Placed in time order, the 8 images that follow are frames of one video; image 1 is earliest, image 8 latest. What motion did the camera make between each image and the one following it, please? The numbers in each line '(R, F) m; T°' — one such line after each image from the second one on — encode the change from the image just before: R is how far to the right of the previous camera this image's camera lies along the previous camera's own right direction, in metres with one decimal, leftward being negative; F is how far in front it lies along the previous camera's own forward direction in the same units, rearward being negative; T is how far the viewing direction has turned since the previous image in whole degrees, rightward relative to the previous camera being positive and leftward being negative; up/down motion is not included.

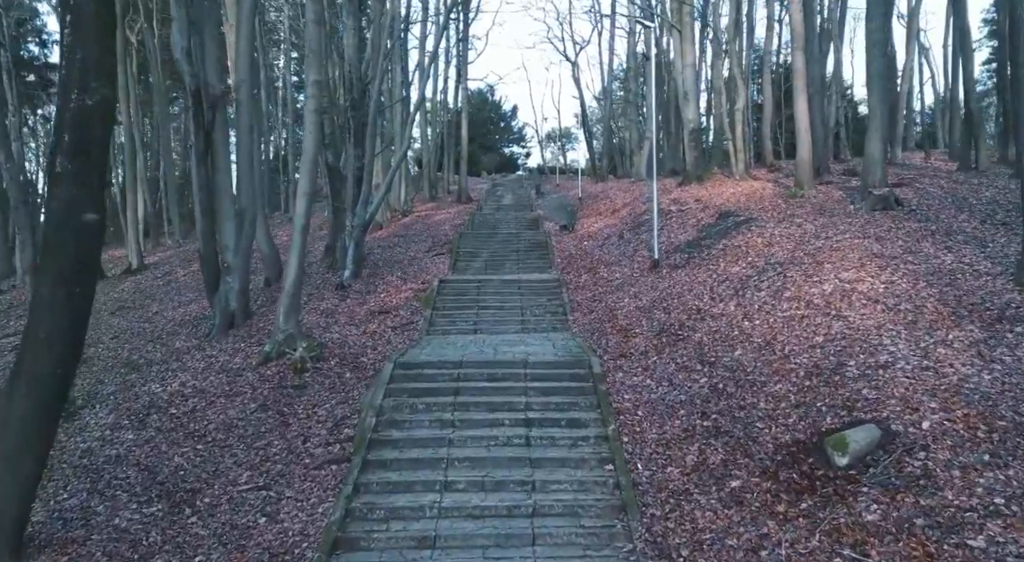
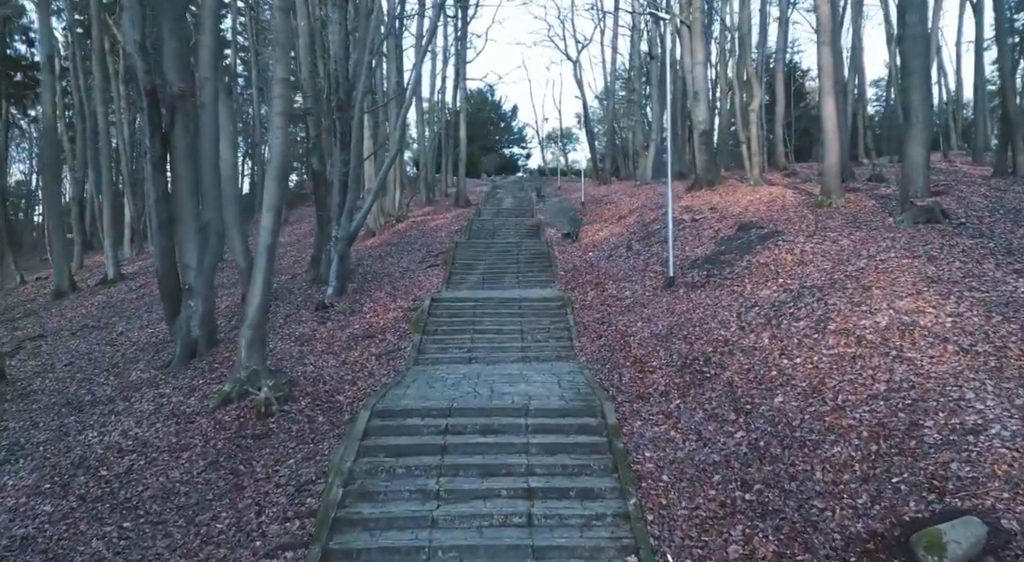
(0.0, +1.7) m; 0°
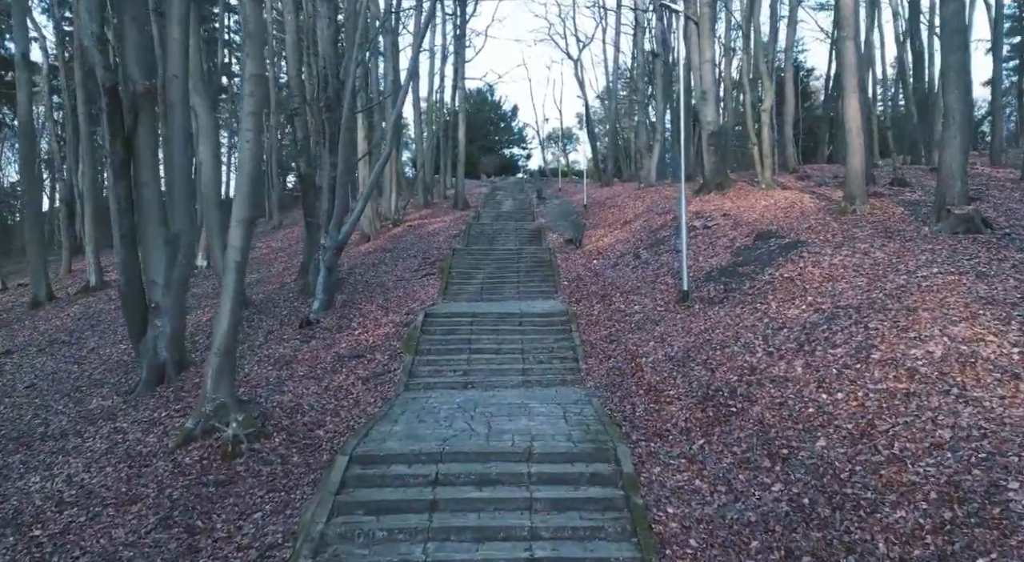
(0.0, +1.2) m; 0°
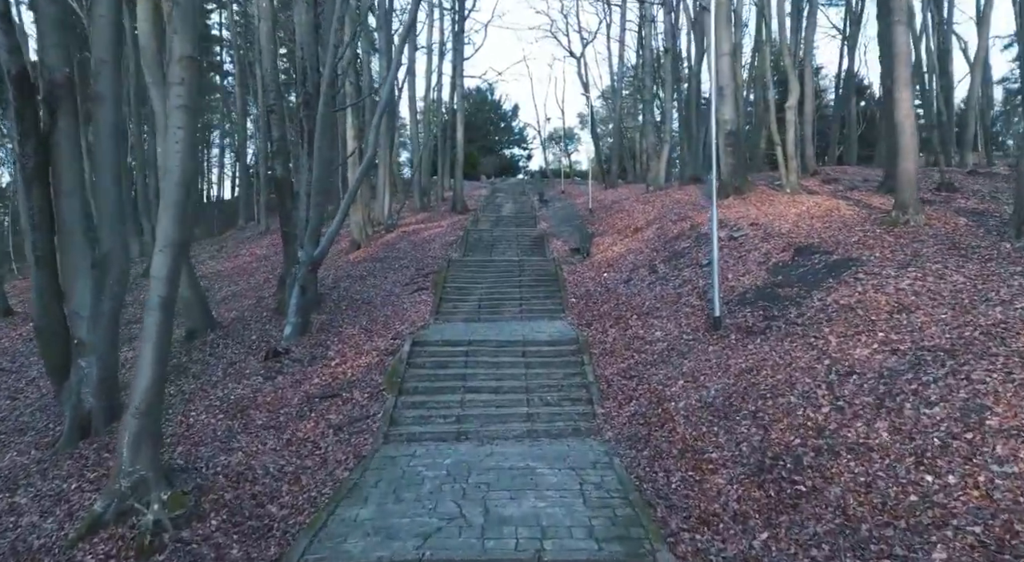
(0.0, +2.1) m; 0°
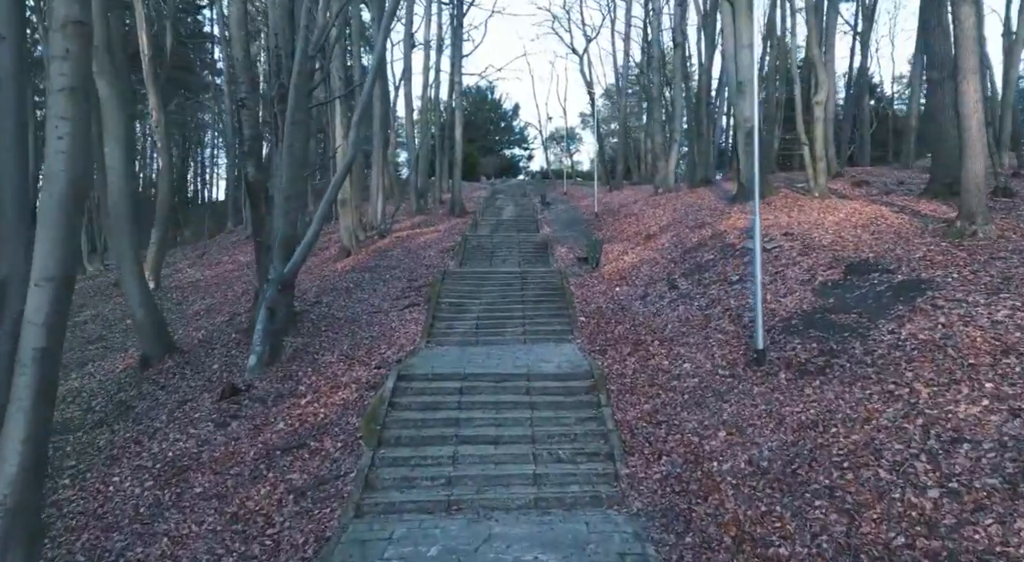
(0.0, +2.0) m; 0°
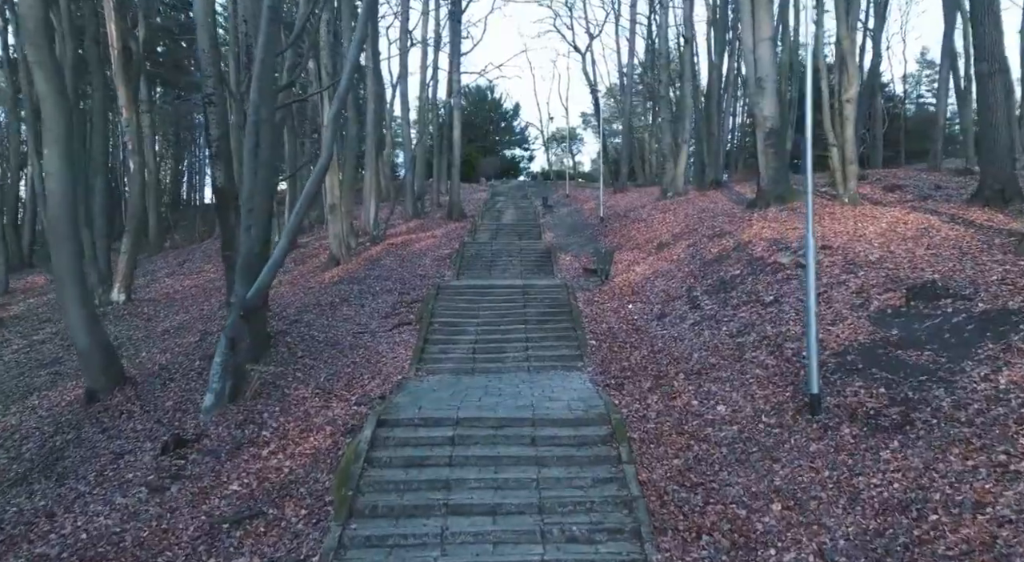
(0.0, +1.8) m; 0°
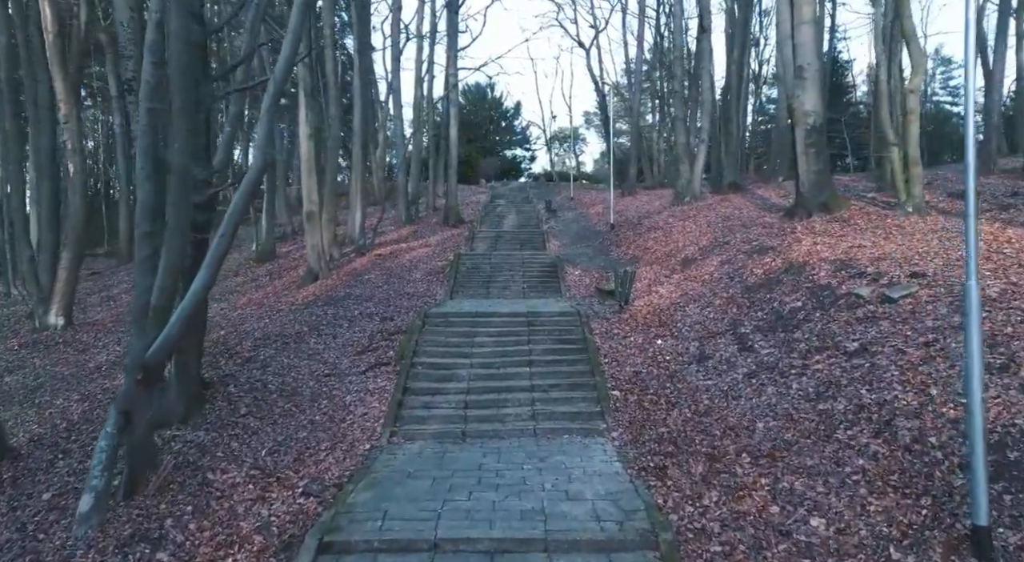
(0.0, +2.9) m; 0°
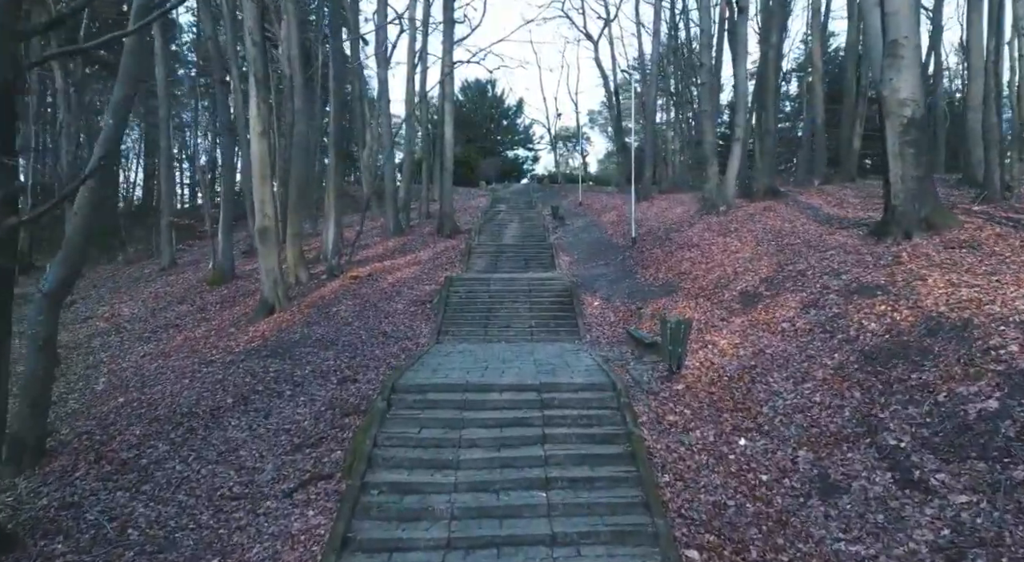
(-0.1, +4.4) m; 0°
